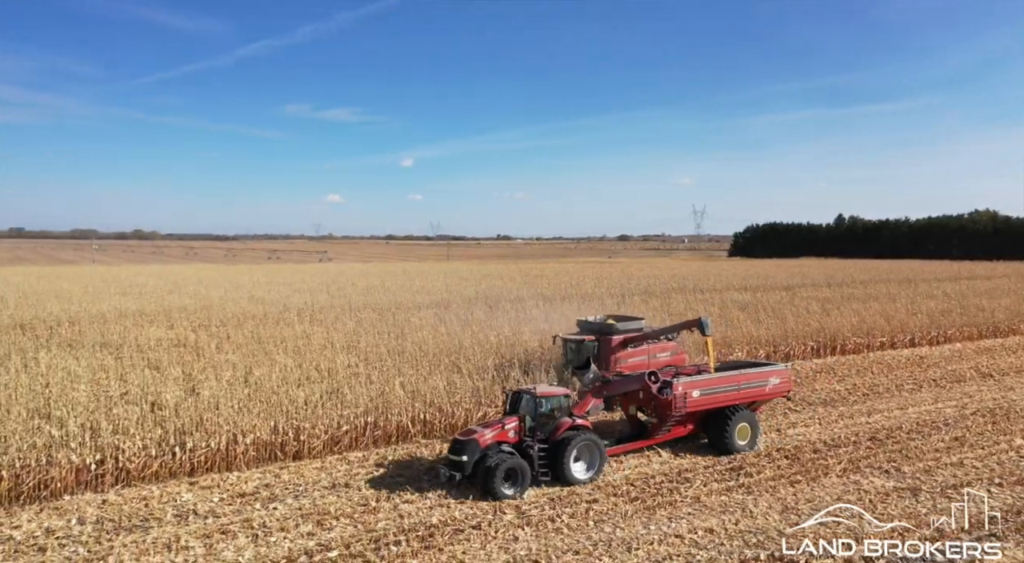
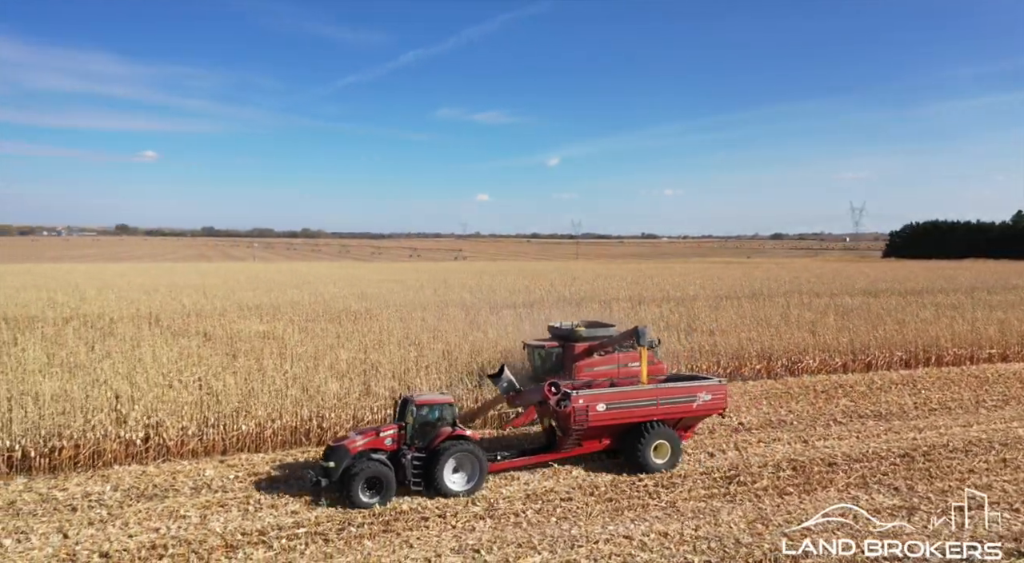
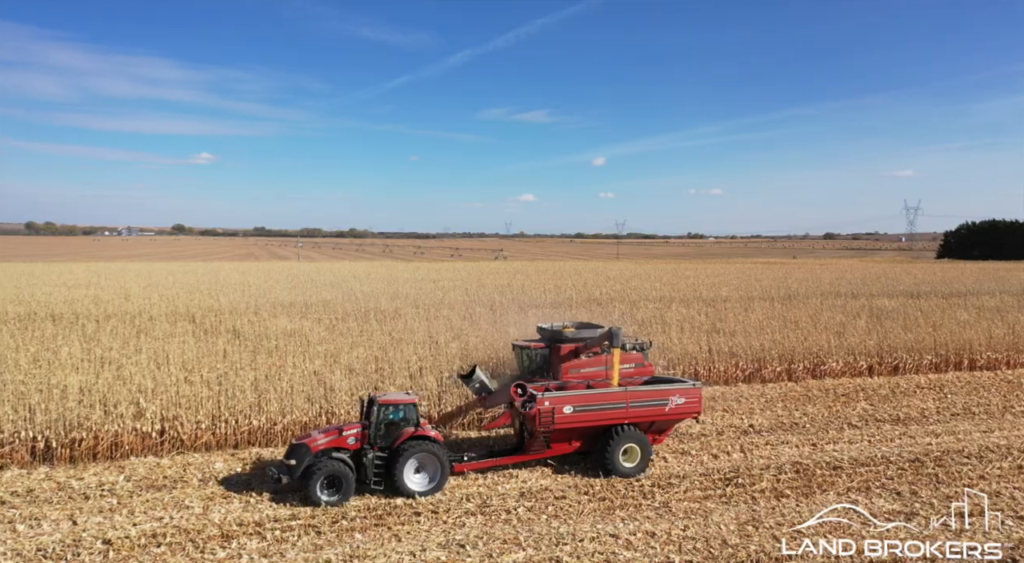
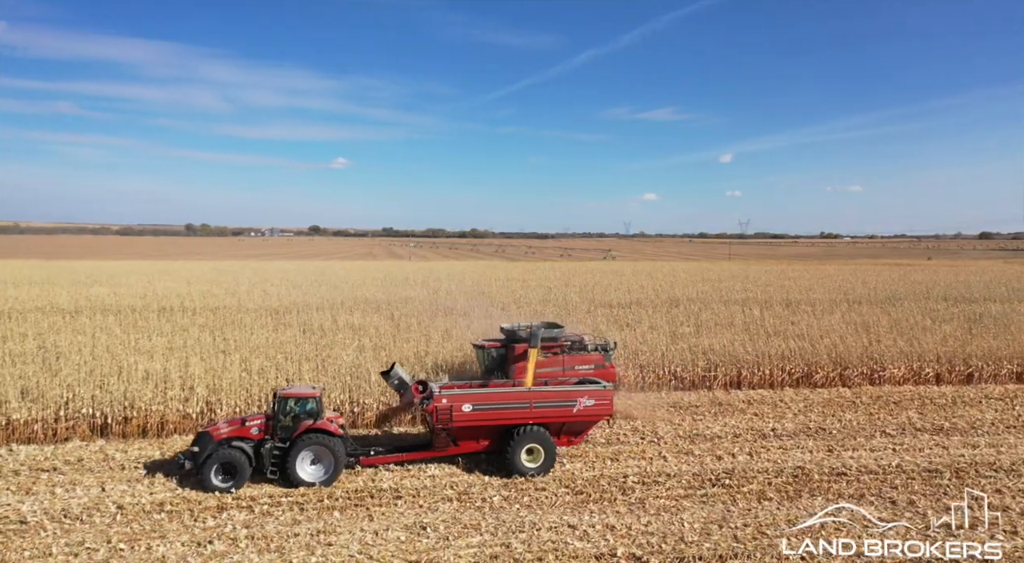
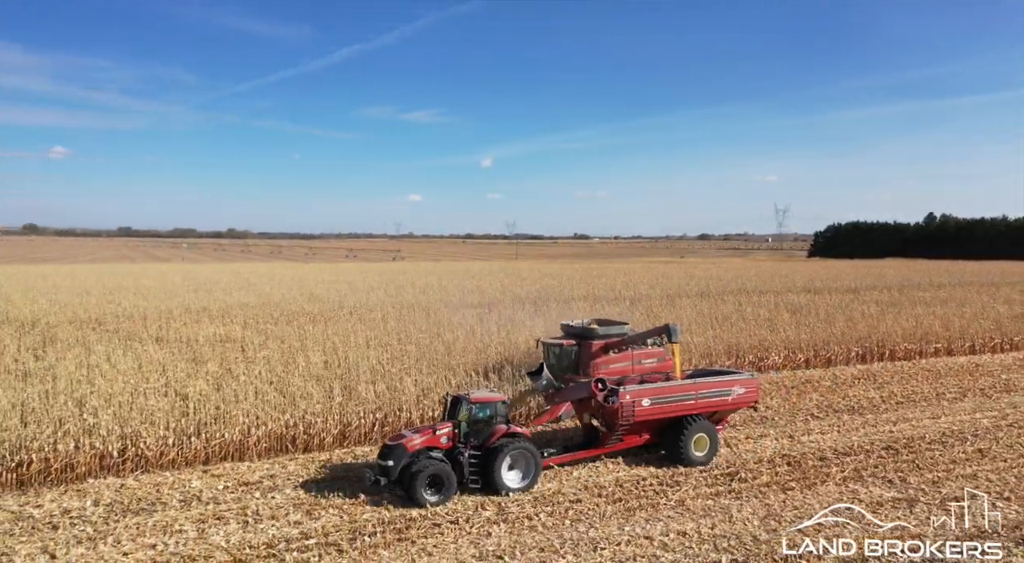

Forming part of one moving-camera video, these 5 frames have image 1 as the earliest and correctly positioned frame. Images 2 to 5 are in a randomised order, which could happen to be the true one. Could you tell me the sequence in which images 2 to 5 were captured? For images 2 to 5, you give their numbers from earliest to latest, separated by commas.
5, 2, 3, 4
